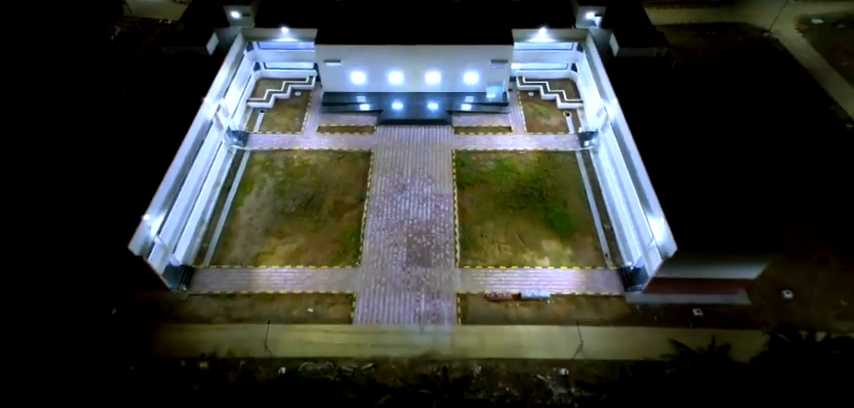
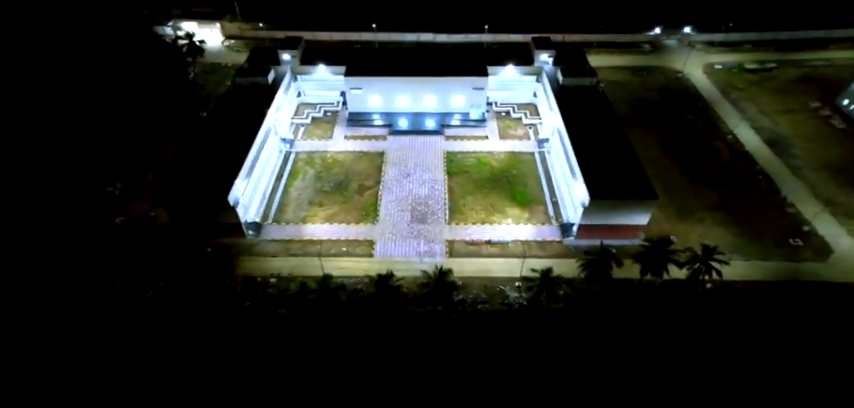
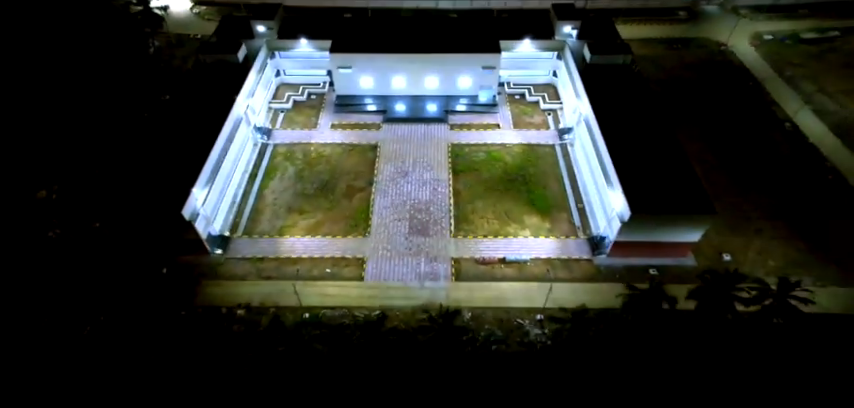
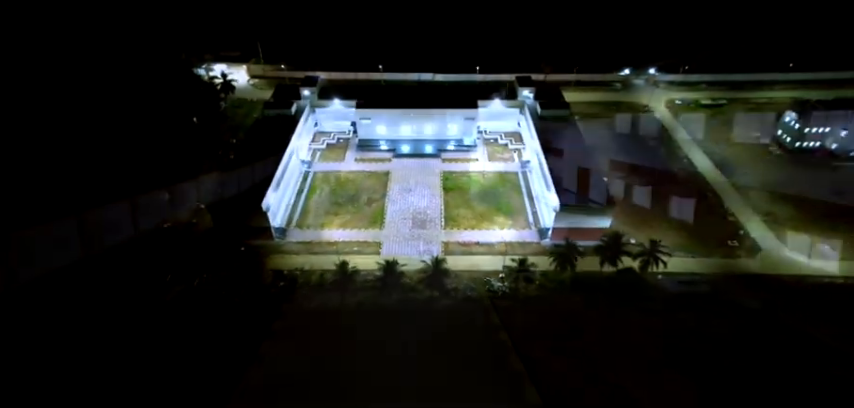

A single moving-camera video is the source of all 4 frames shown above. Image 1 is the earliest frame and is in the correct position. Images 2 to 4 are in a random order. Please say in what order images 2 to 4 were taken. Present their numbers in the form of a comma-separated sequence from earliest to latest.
3, 2, 4
